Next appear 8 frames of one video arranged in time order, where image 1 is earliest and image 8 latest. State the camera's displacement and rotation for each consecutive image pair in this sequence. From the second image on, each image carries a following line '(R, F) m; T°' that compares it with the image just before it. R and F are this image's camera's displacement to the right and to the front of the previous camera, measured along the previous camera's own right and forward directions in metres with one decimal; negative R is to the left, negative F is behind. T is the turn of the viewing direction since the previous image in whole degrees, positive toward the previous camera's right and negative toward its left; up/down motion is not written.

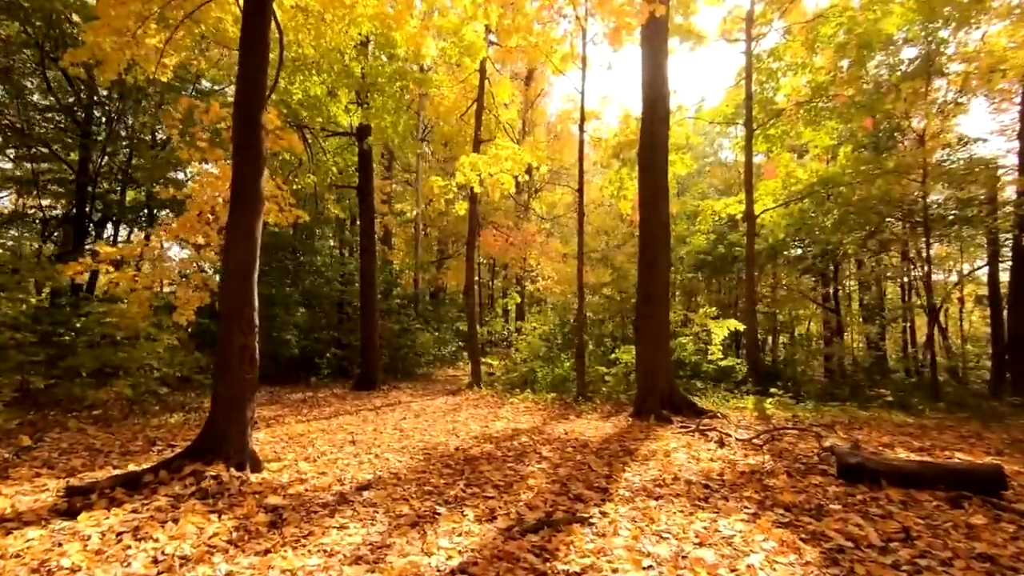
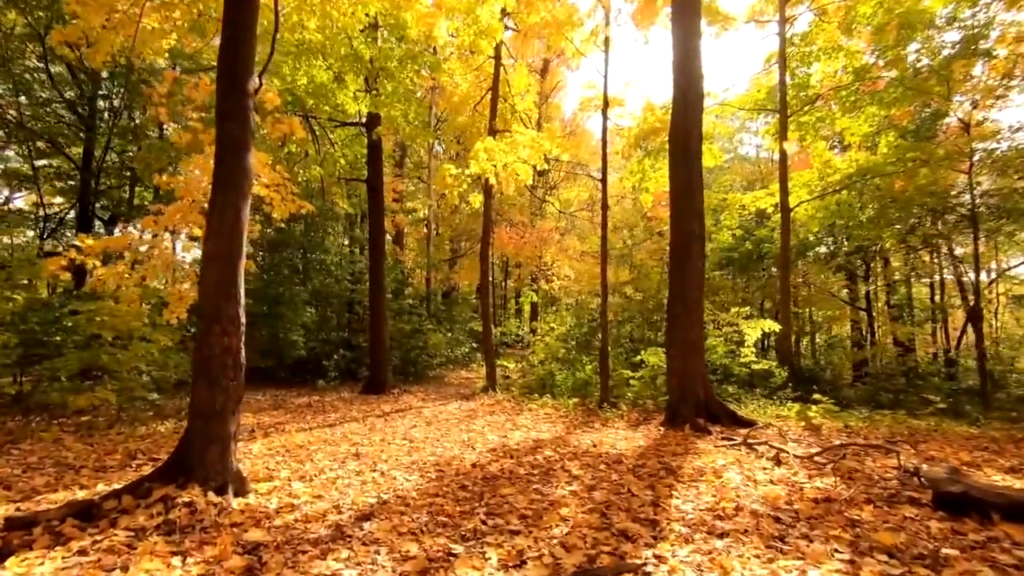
(-0.1, +0.7) m; -1°
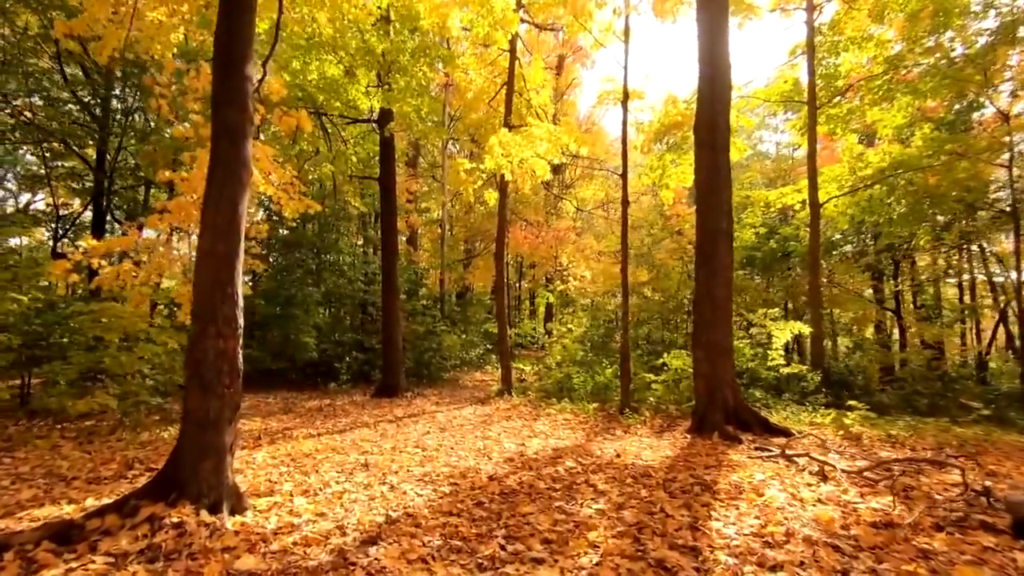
(0.0, +0.4) m; -1°
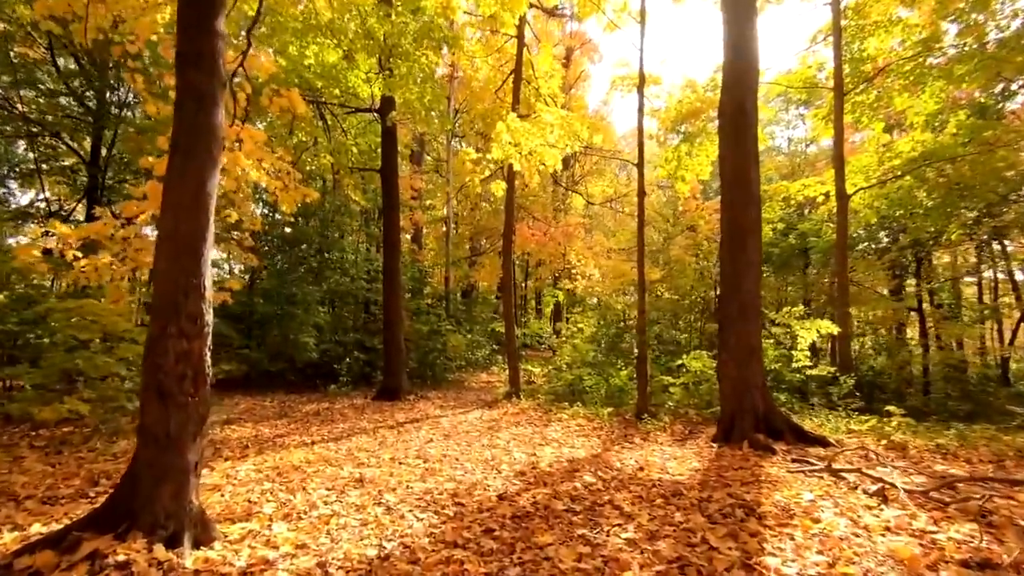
(-0.1, +0.6) m; -1°
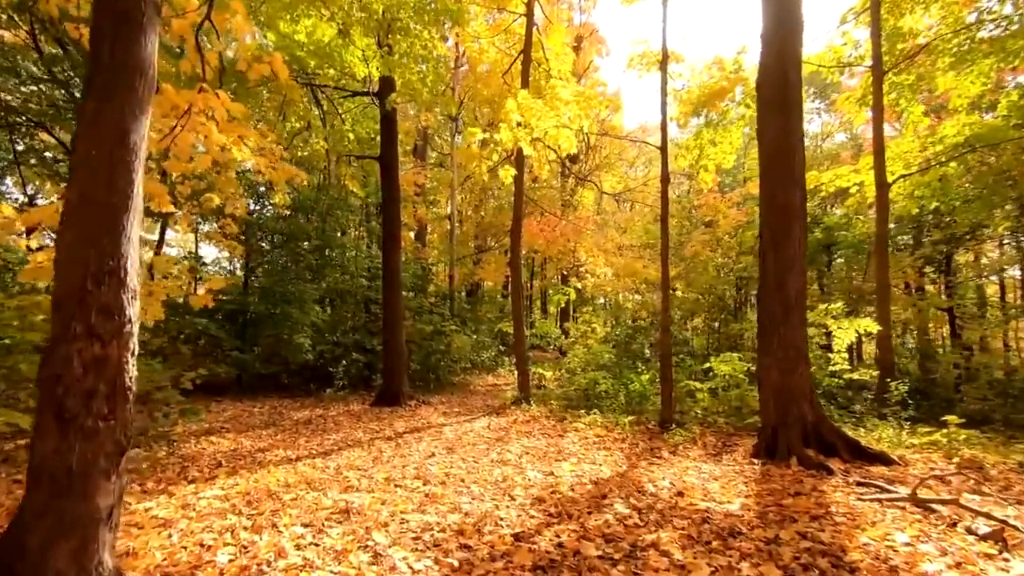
(-0.1, +0.8) m; 0°
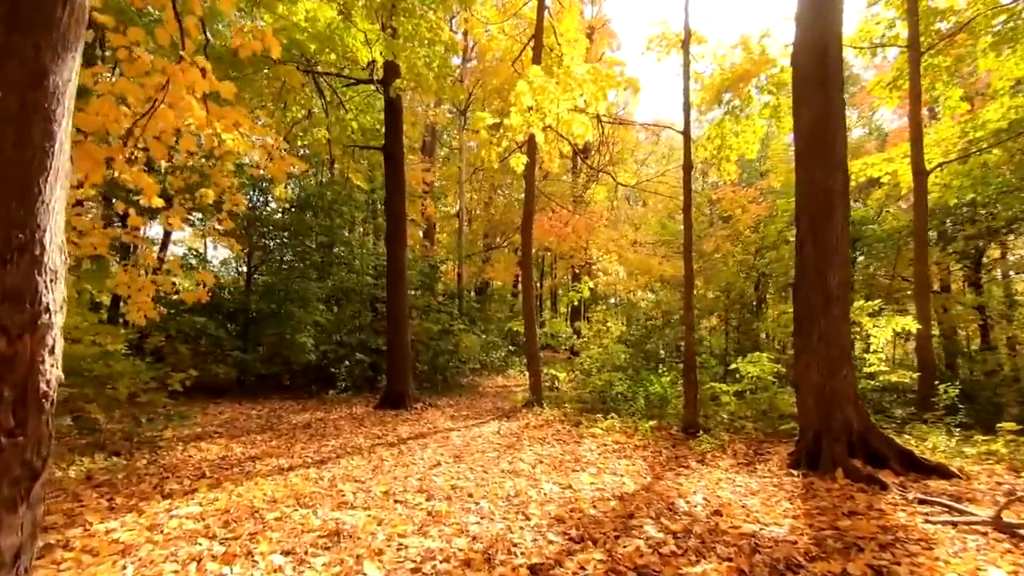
(0.0, +0.5) m; -1°
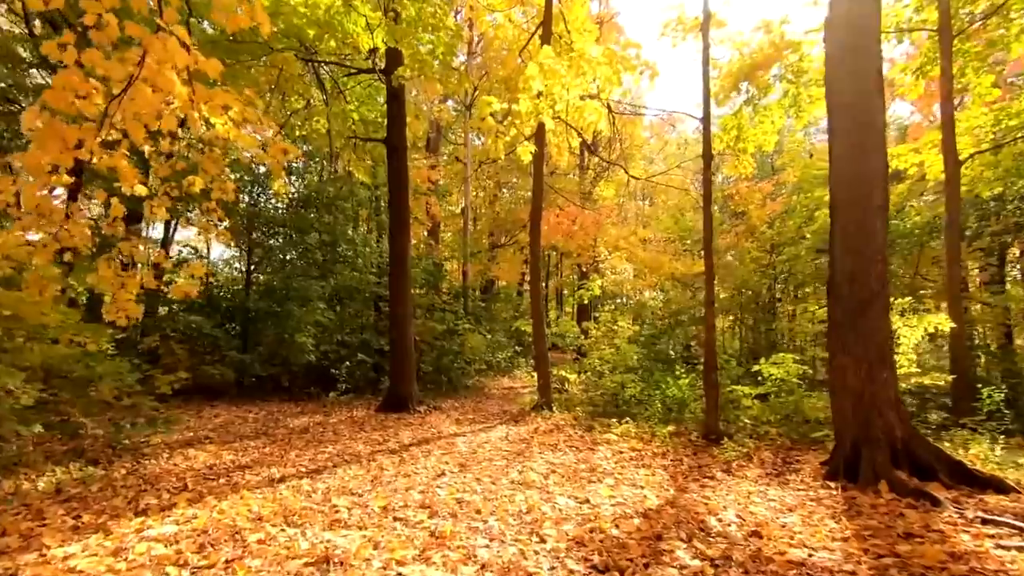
(-0.1, +0.4) m; -1°
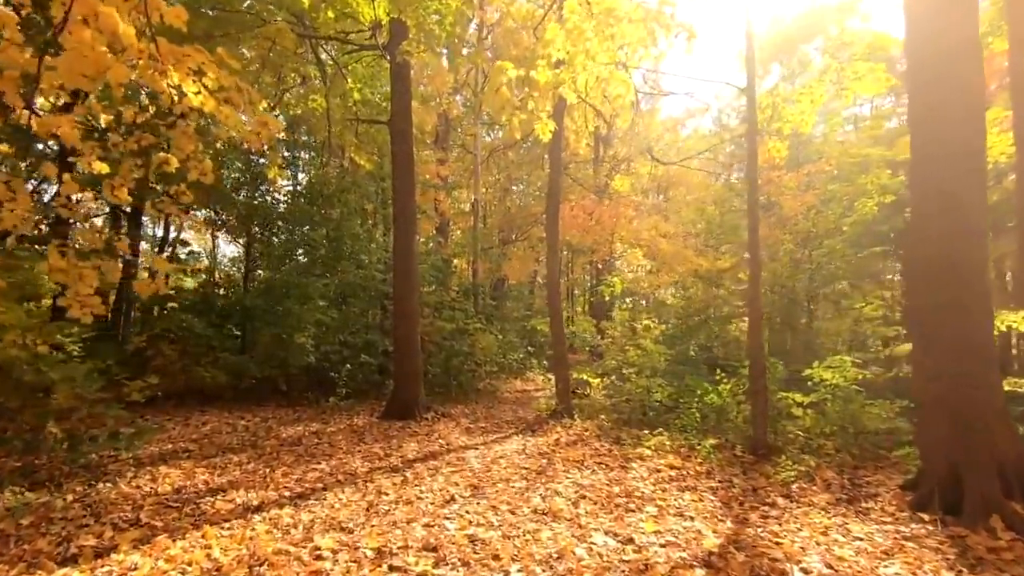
(-0.1, +0.8) m; -1°
